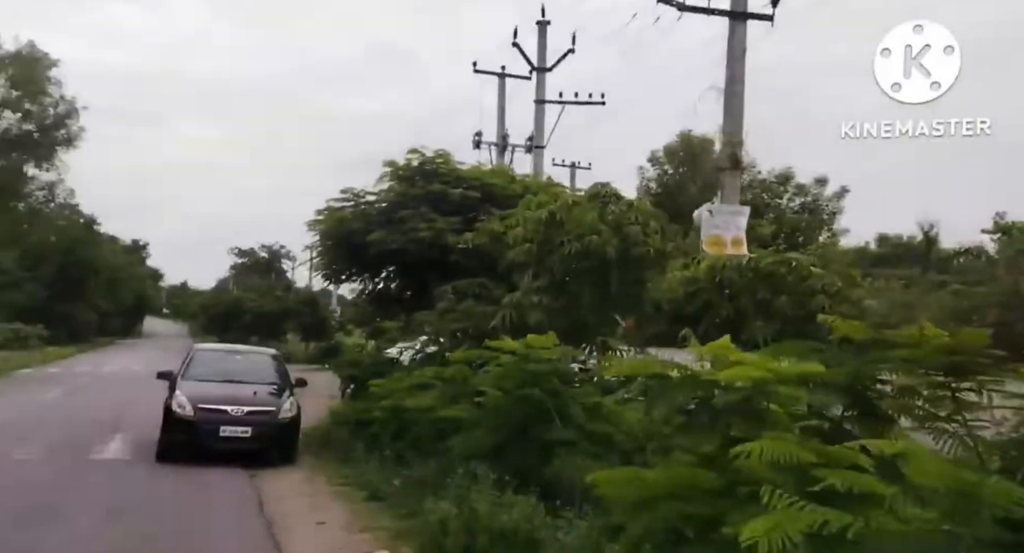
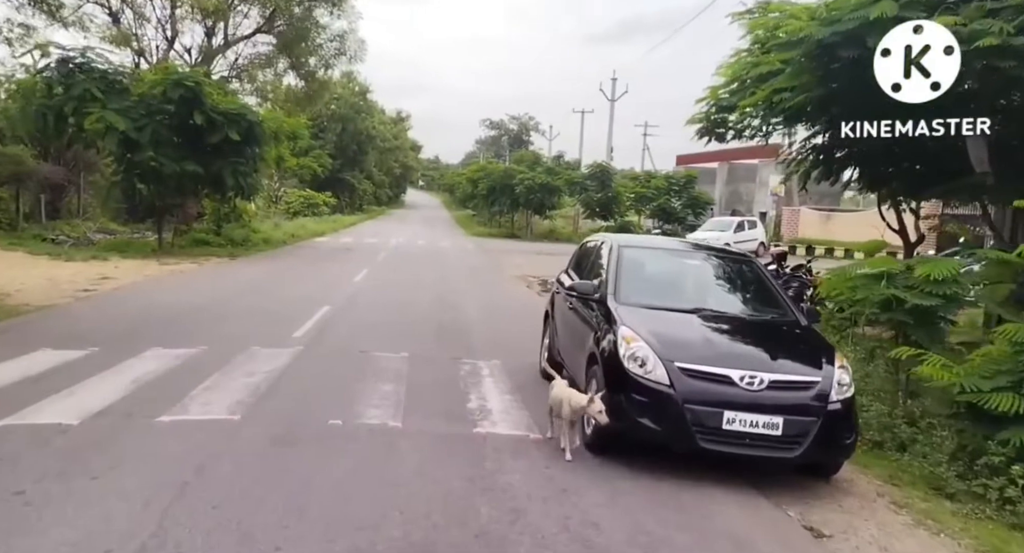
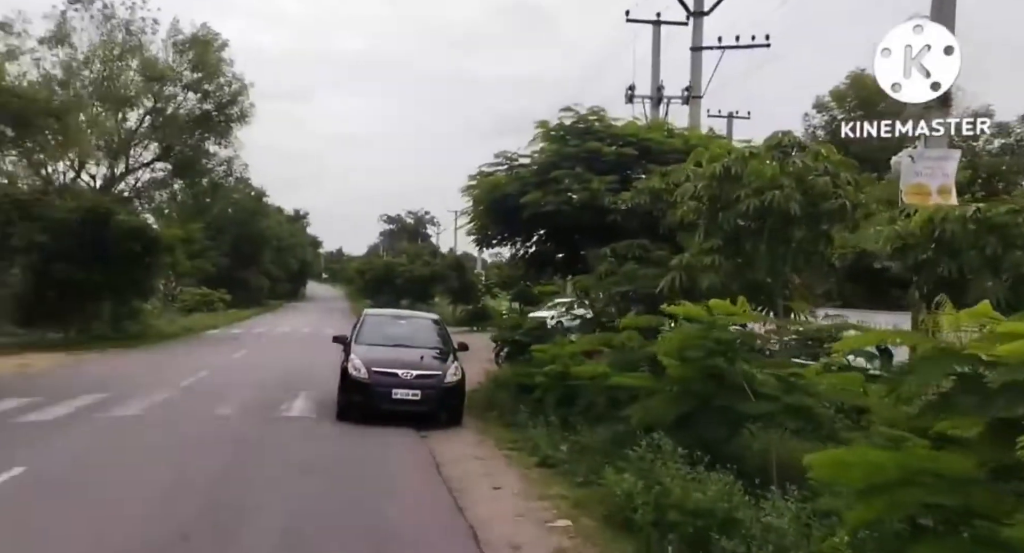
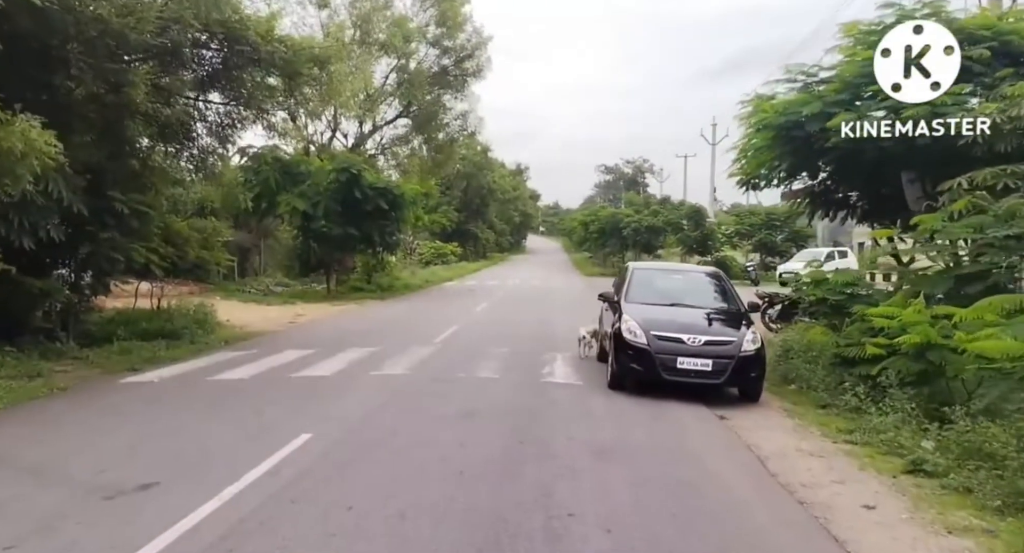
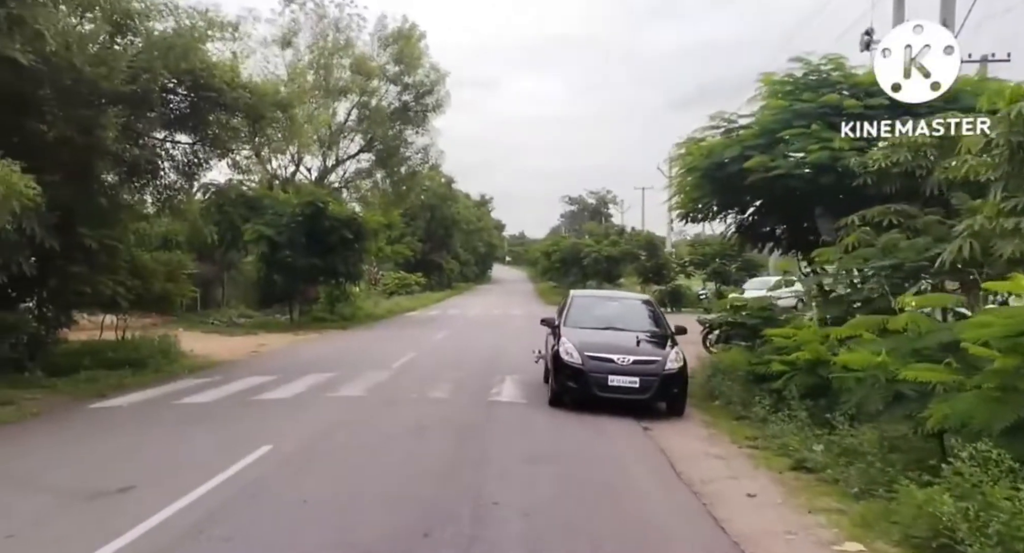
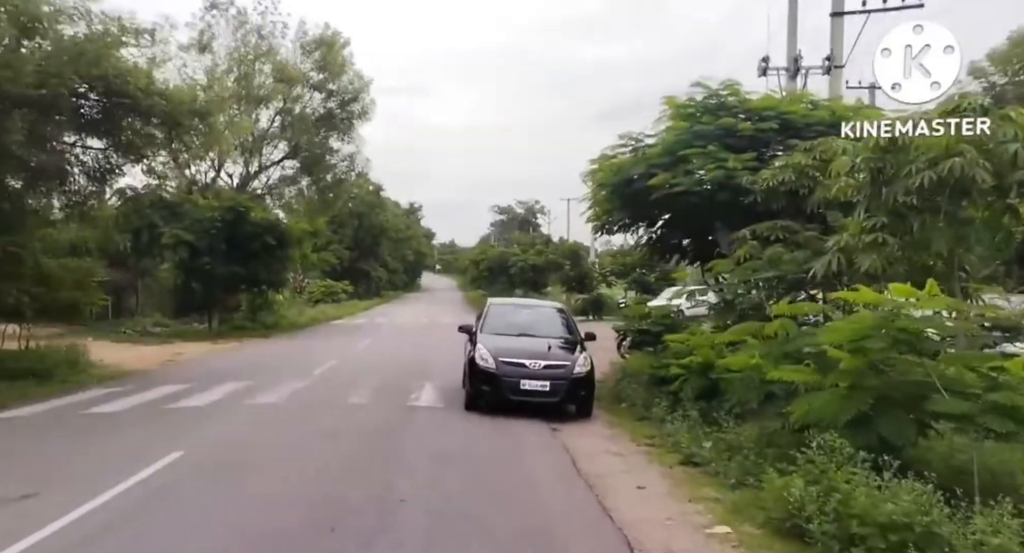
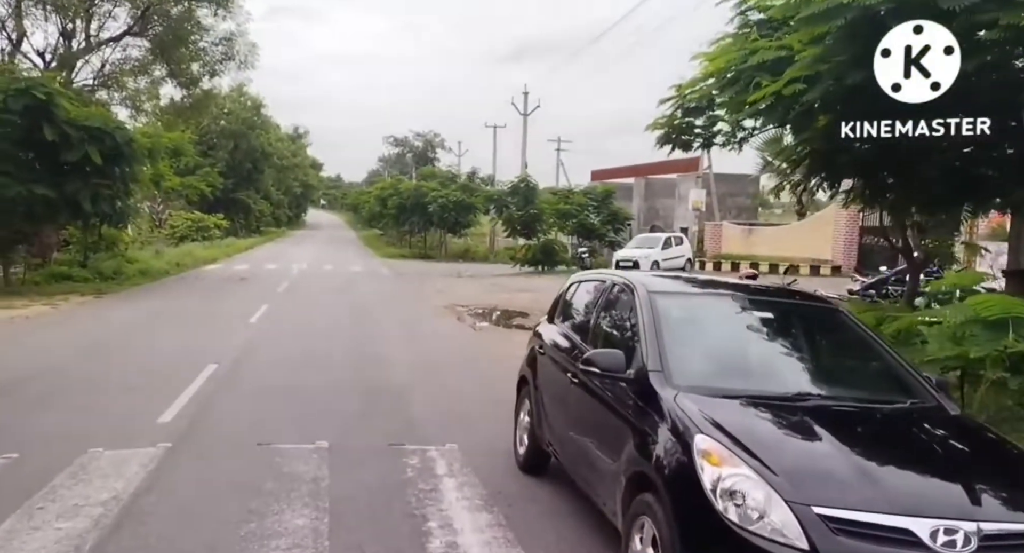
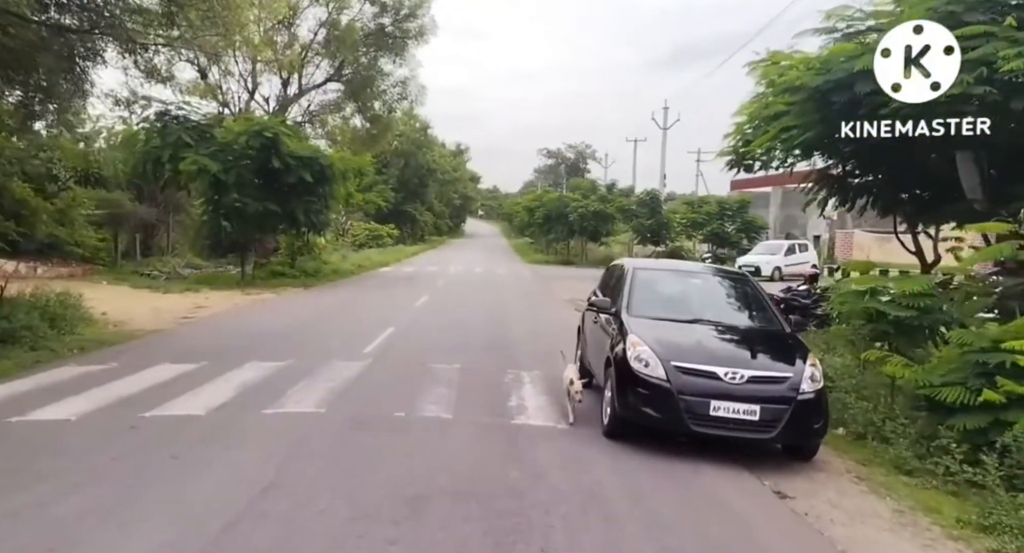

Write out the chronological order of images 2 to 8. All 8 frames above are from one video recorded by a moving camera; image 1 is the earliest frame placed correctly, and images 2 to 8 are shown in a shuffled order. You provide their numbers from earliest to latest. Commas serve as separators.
3, 6, 5, 4, 8, 2, 7
